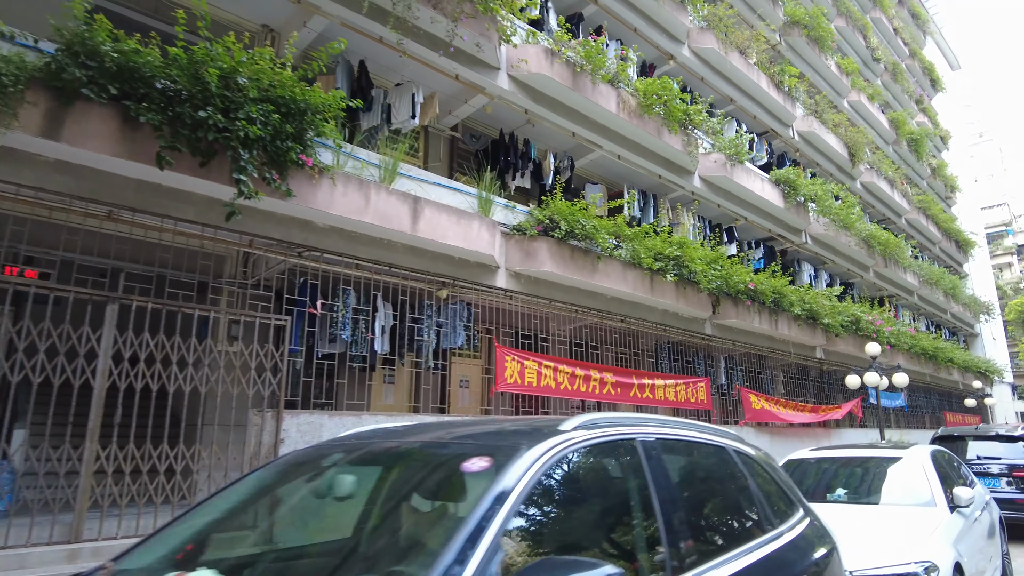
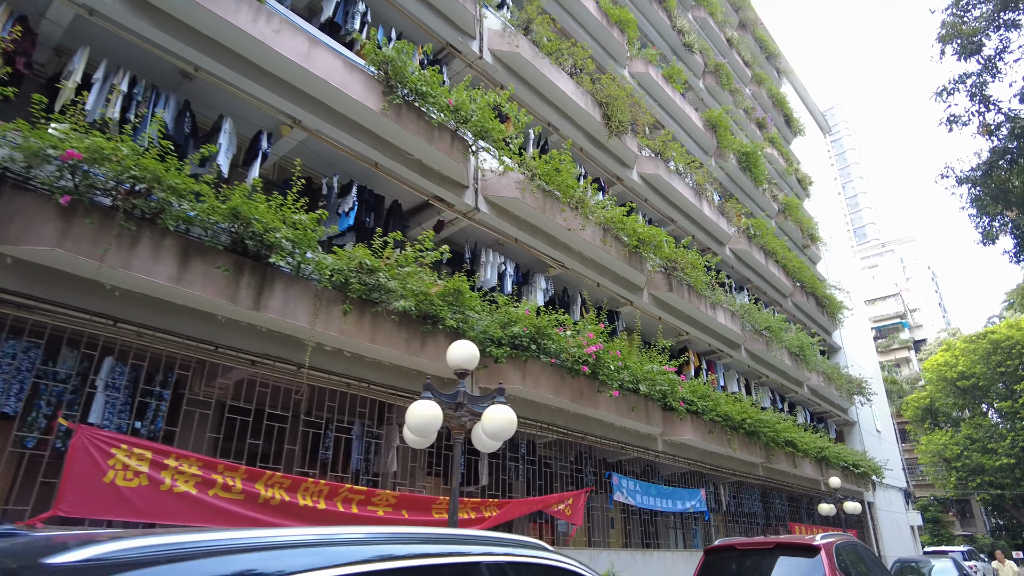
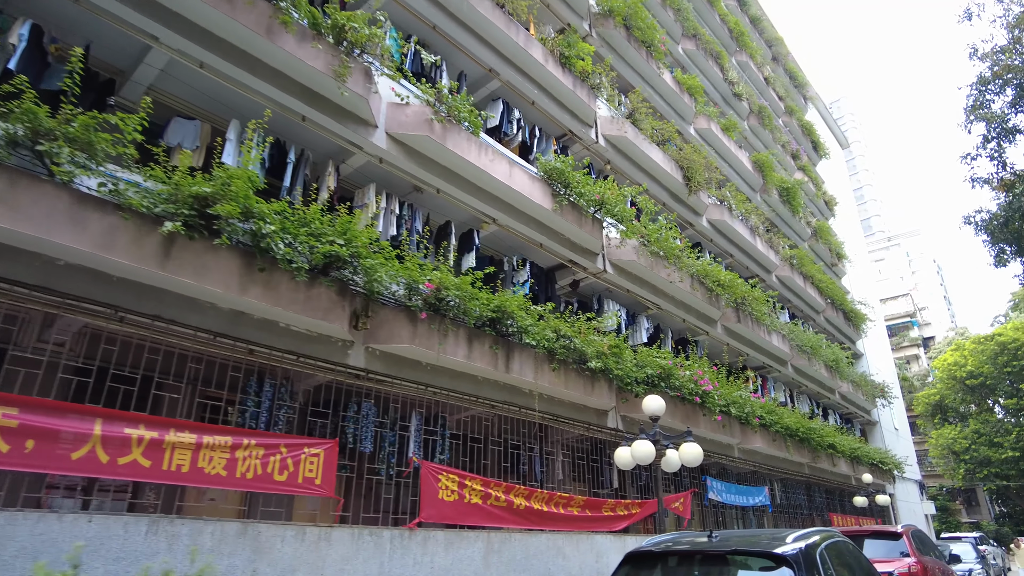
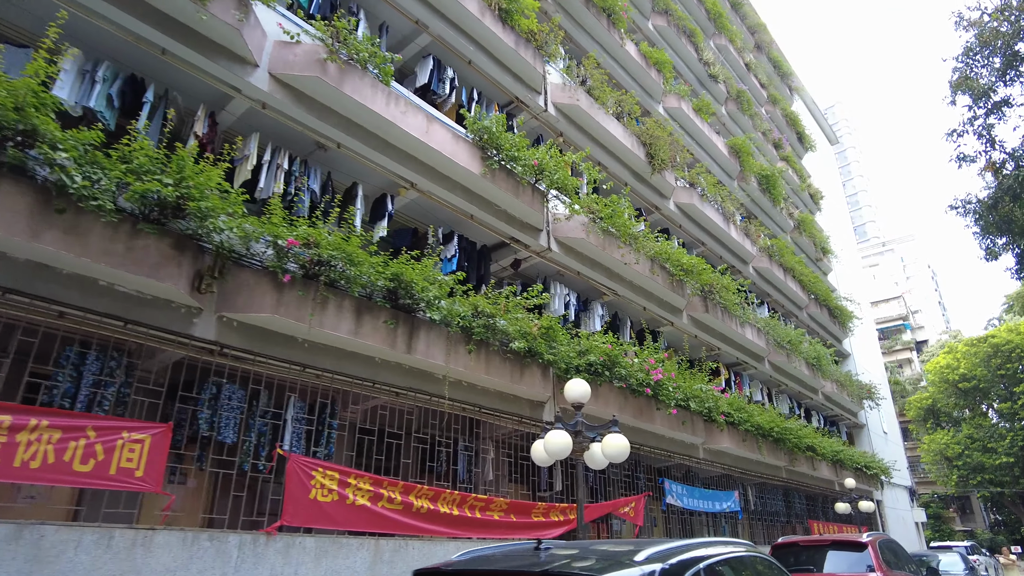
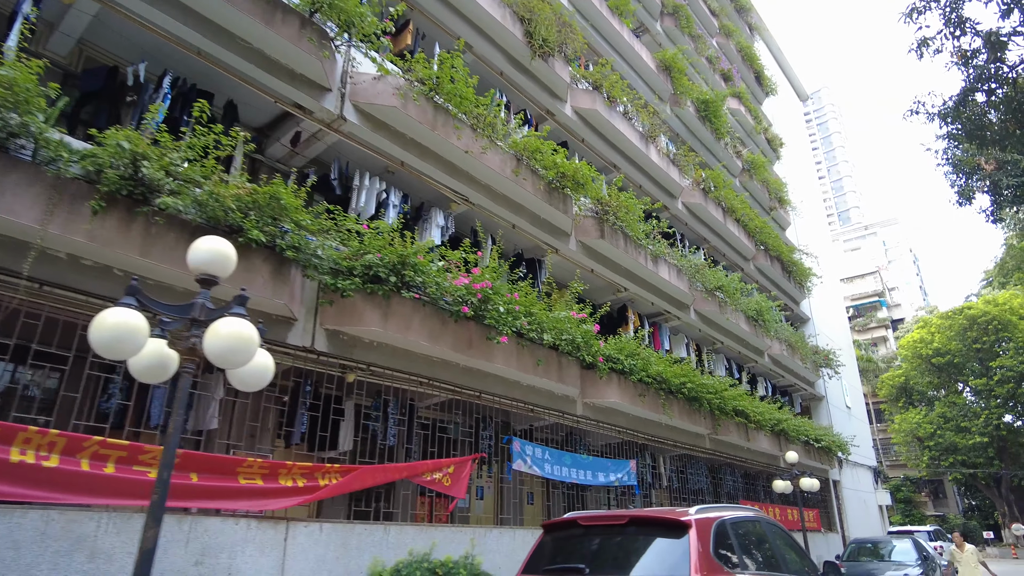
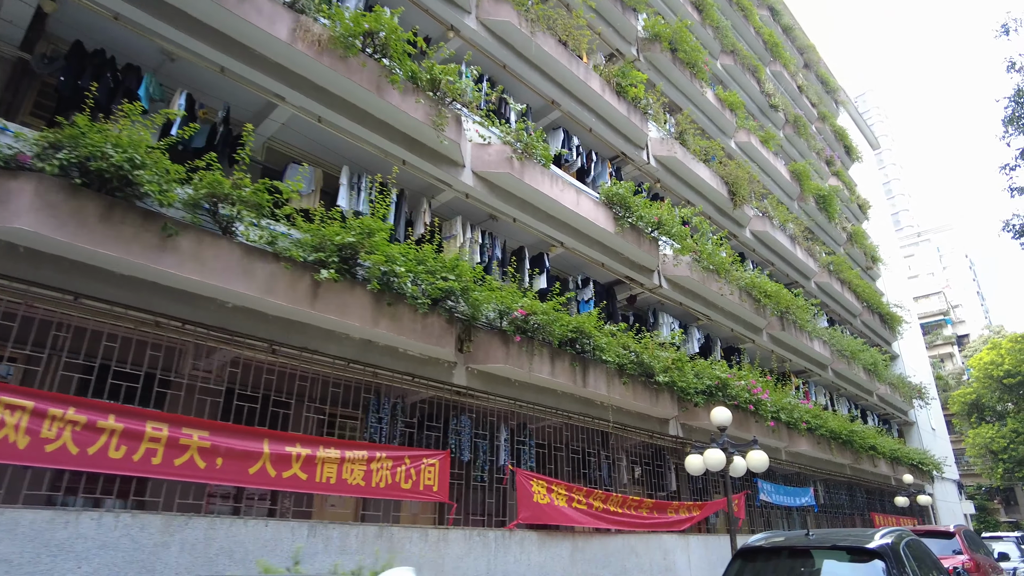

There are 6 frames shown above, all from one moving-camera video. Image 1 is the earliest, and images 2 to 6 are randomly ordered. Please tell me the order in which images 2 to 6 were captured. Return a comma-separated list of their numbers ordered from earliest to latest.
6, 3, 4, 2, 5
